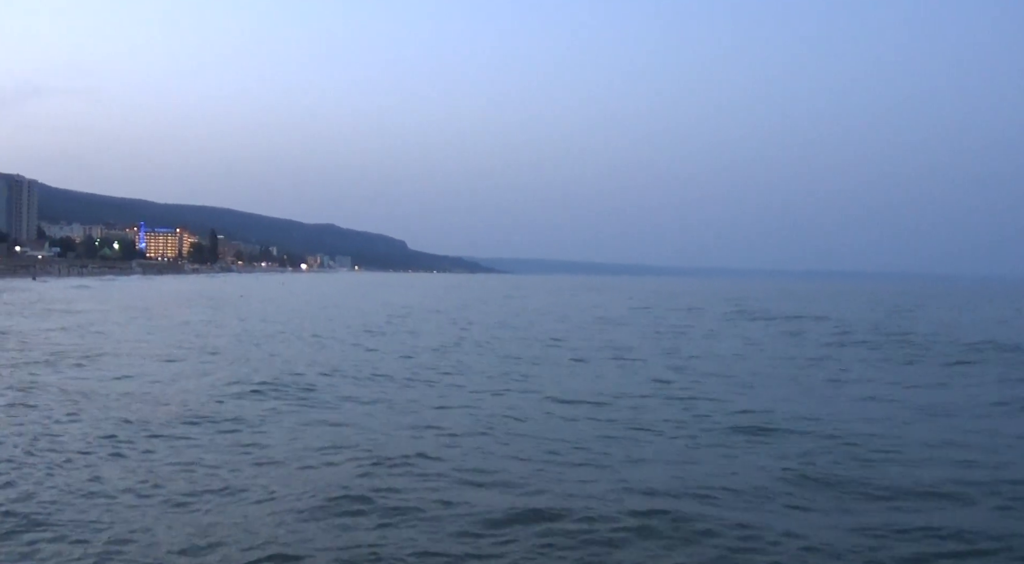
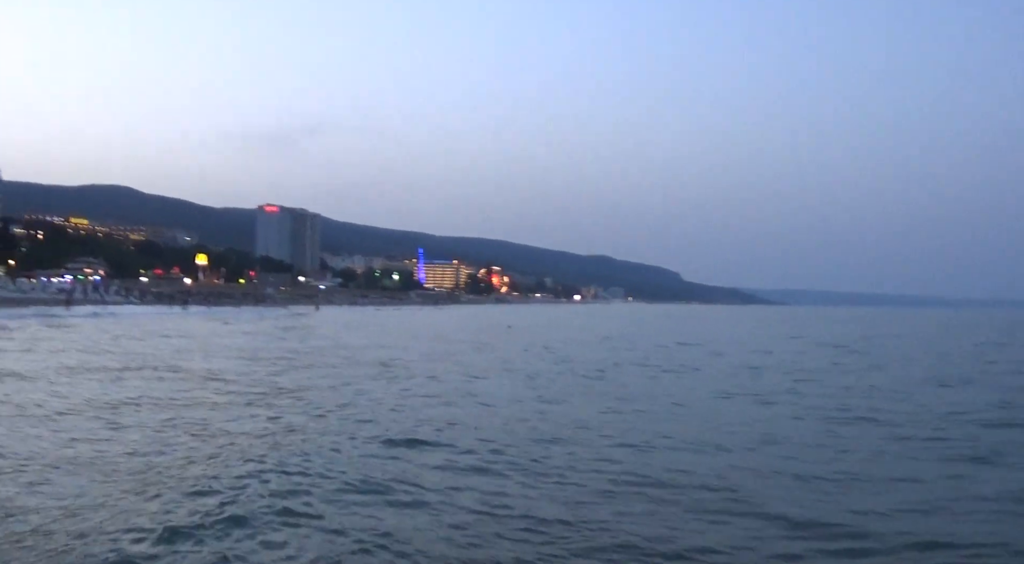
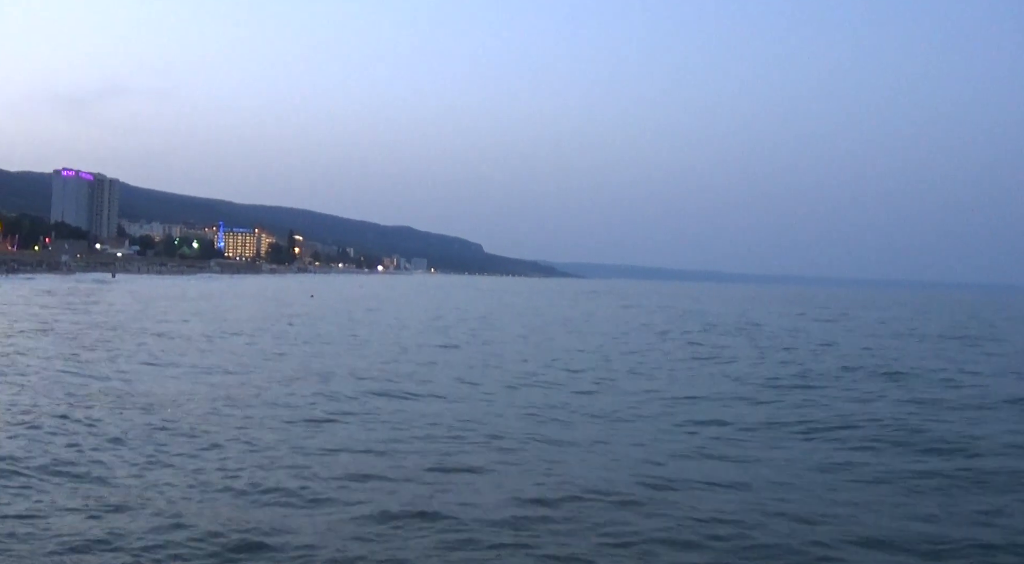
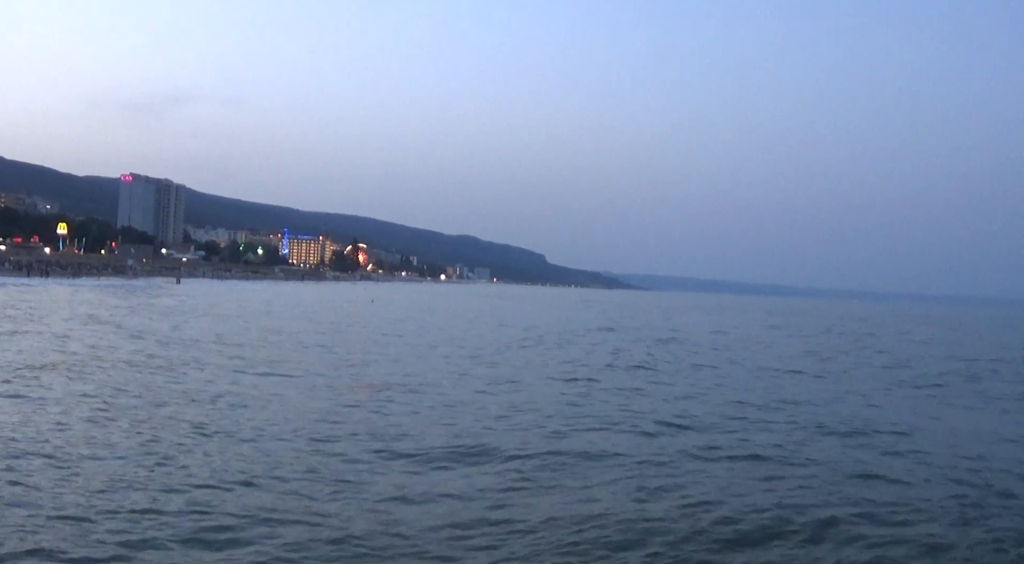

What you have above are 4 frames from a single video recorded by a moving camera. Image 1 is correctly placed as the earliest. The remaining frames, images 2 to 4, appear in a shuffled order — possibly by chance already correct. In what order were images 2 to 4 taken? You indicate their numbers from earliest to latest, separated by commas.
3, 4, 2
